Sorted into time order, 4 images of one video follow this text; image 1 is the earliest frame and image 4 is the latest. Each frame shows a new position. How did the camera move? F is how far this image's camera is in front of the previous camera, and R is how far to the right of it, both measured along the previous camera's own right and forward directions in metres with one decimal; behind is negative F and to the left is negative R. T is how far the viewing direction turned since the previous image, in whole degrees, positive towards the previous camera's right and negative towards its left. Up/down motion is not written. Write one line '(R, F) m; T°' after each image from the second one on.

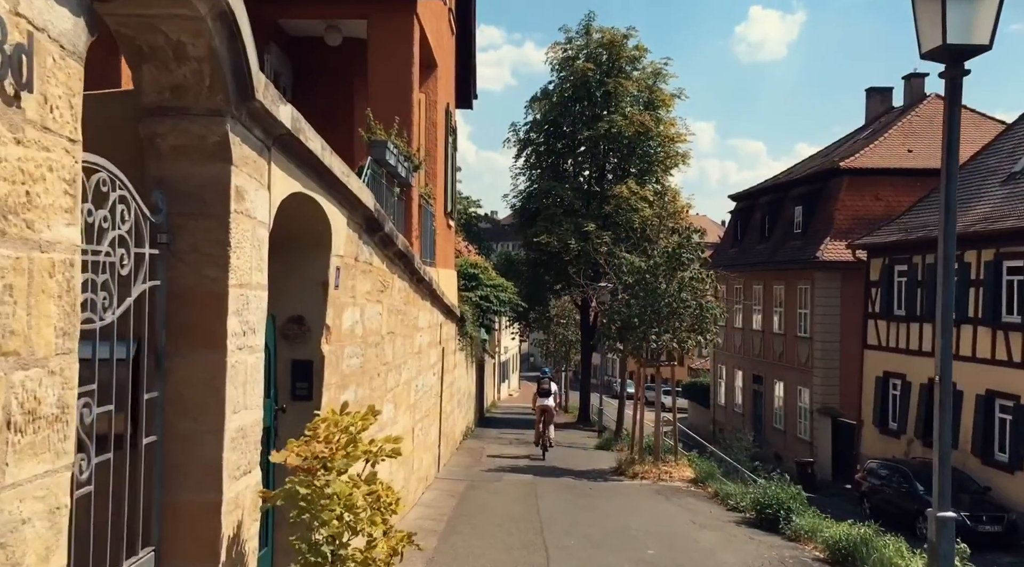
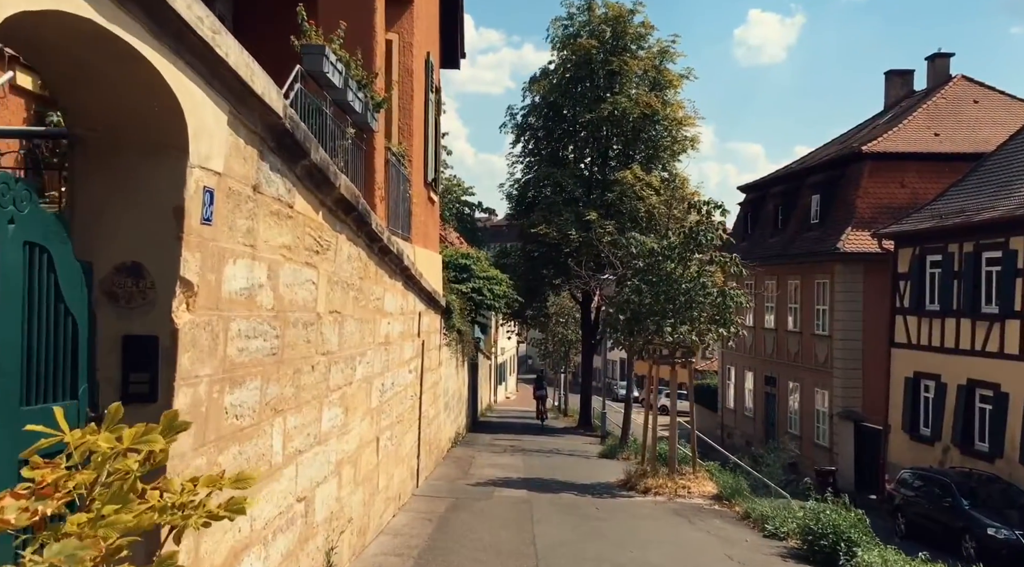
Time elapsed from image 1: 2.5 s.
(+0.1, +2.1) m; 0°
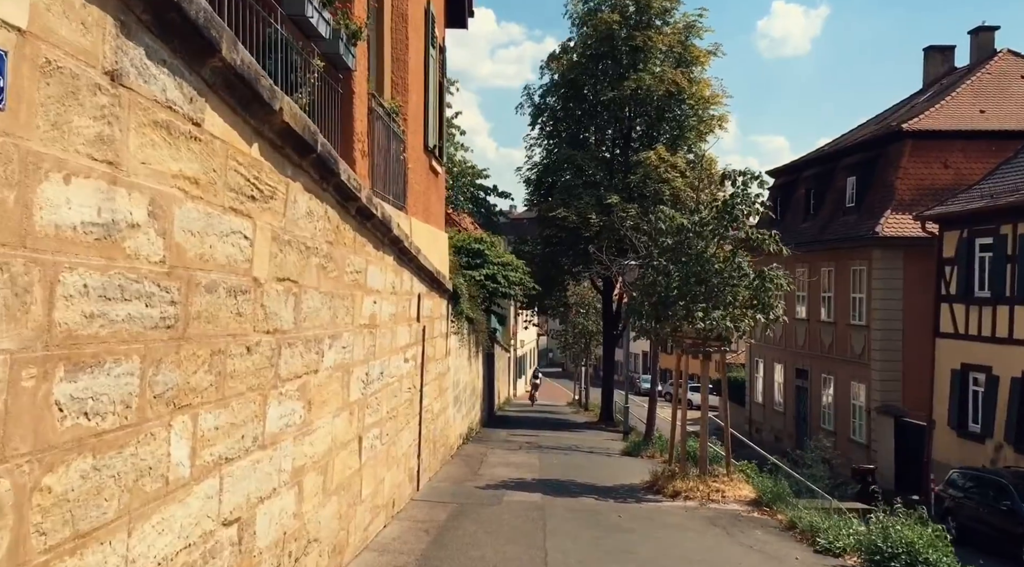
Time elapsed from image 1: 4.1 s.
(+0.1, +1.3) m; -1°
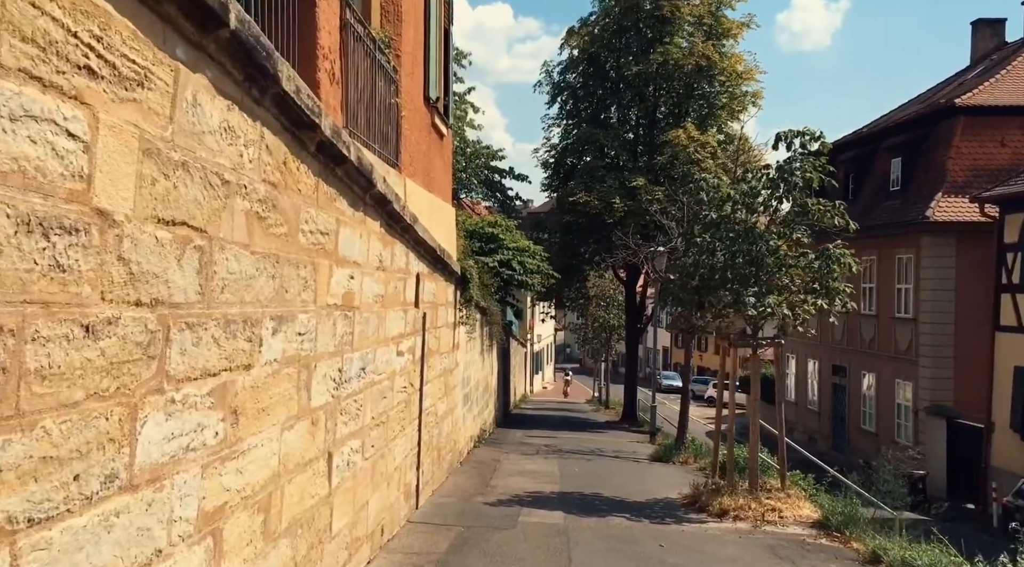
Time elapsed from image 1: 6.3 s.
(0.0, +1.8) m; -1°
